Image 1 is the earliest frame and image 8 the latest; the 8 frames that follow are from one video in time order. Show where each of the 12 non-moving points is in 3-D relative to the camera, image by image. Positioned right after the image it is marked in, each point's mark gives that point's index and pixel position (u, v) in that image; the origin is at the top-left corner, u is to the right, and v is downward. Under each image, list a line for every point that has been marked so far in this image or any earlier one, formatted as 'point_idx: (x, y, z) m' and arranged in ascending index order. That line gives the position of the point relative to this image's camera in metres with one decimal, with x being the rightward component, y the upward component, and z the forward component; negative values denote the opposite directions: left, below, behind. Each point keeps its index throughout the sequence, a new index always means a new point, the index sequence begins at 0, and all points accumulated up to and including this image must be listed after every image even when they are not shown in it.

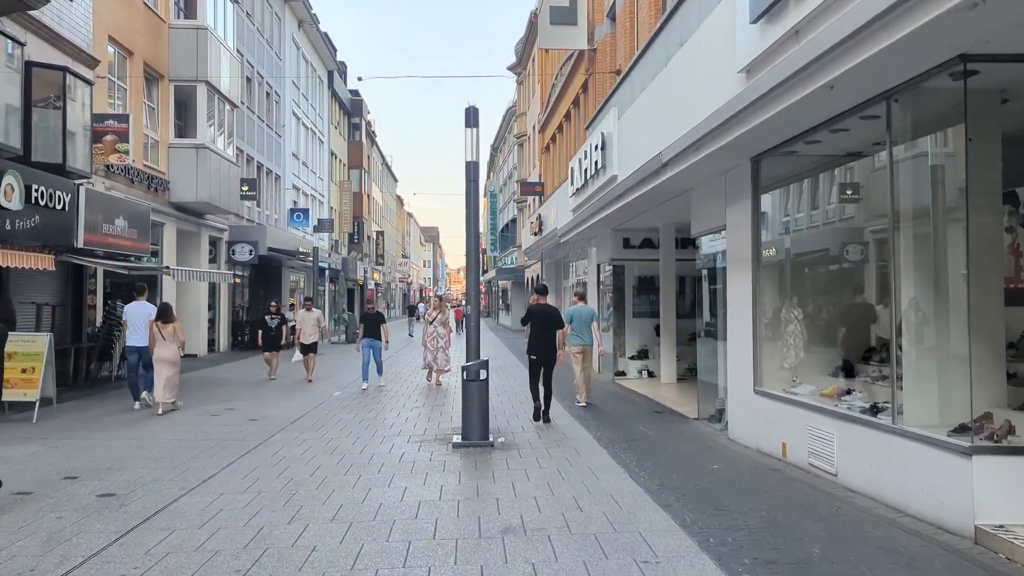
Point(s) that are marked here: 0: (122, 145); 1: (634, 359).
0: (-6.8, +2.5, +15.5) m
1: (+2.3, -1.4, +17.1) m
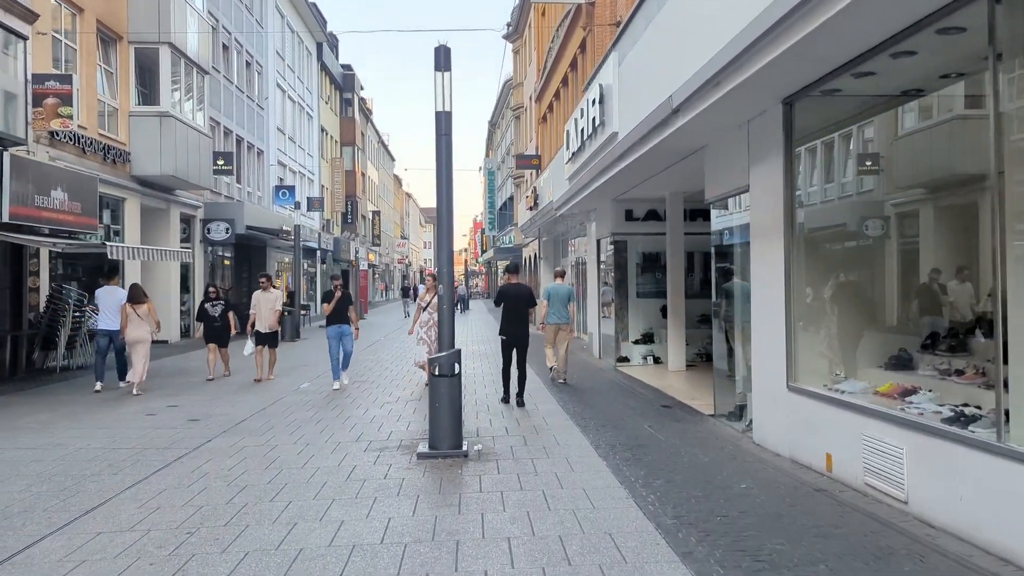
0: (-7.0, +2.8, +13.9) m
1: (+2.2, -1.0, +15.5) m
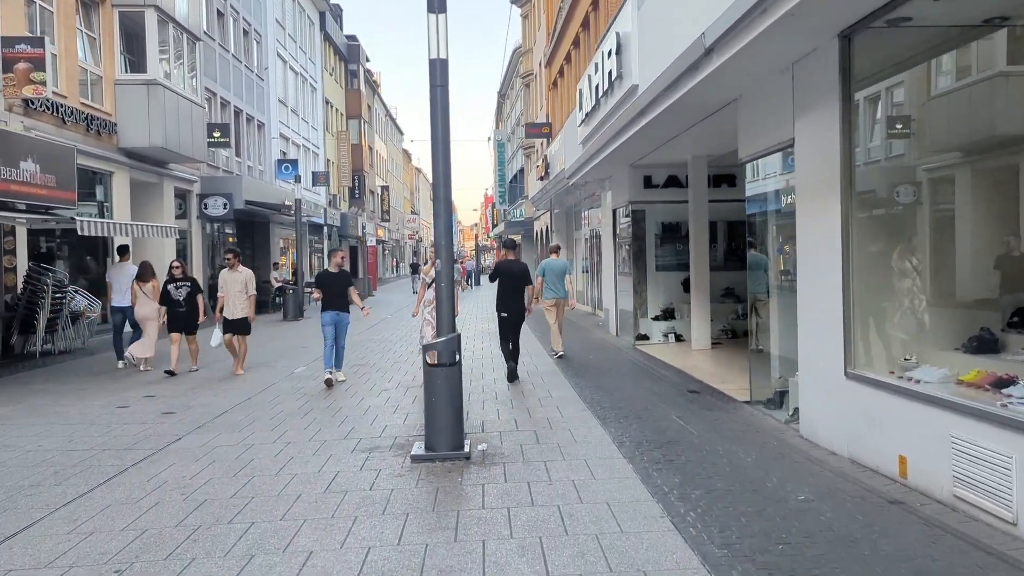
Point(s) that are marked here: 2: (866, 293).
0: (-6.9, +3.1, +12.9) m
1: (+2.4, -0.5, +14.5) m
2: (+2.4, 0.0, +6.0) m
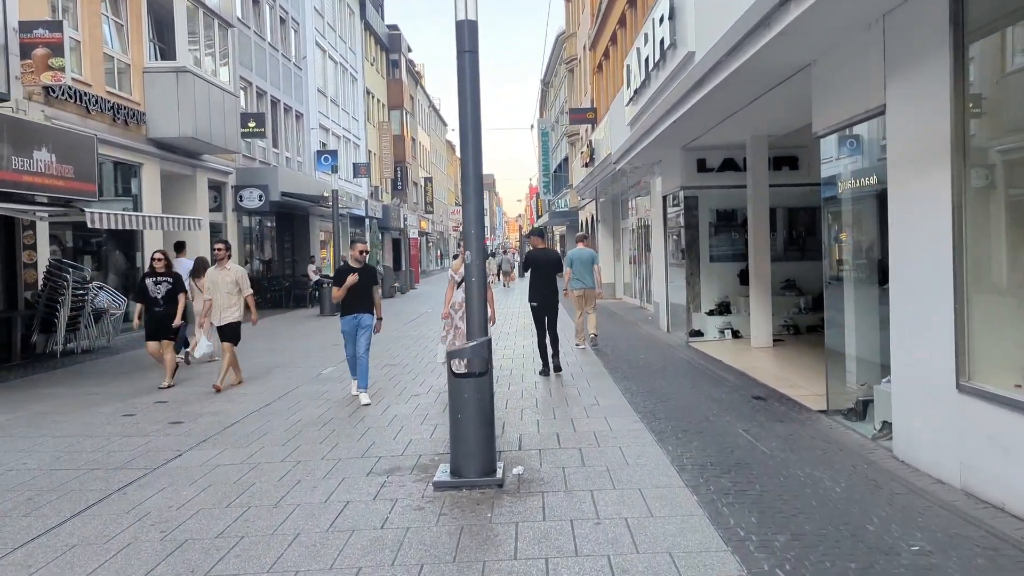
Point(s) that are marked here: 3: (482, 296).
0: (-6.3, +3.1, +12.3) m
1: (+3.0, -0.4, +13.5) m
2: (+2.6, +0.1, +5.0) m
3: (-0.2, -0.1, +5.9) m
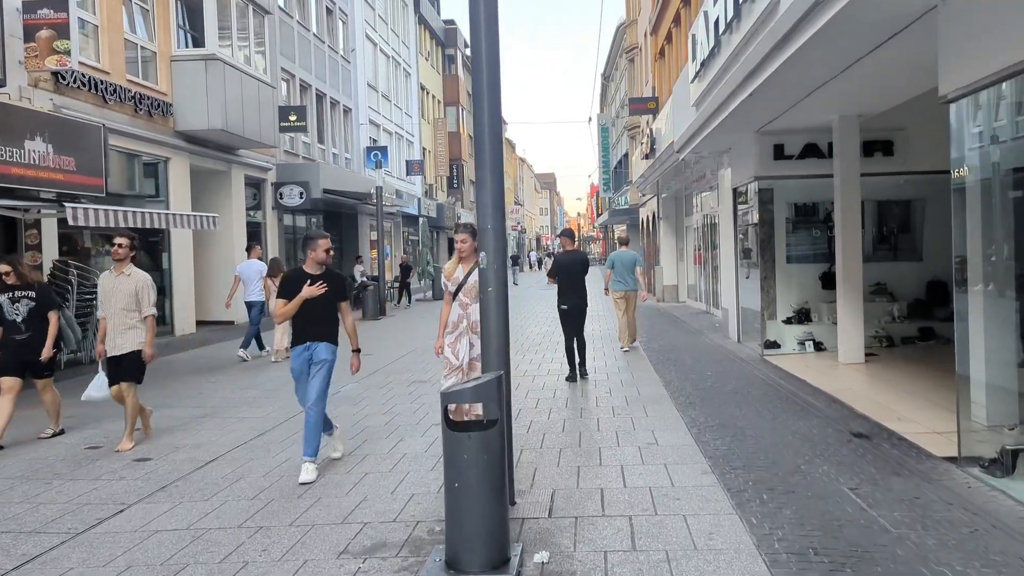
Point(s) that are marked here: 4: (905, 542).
0: (-5.7, +3.1, +11.3) m
1: (+3.7, -0.5, +11.8) m
2: (+2.7, 0.0, +3.3) m
3: (-0.1, -0.1, +4.4) m
4: (+1.8, -1.1, +4.0) m
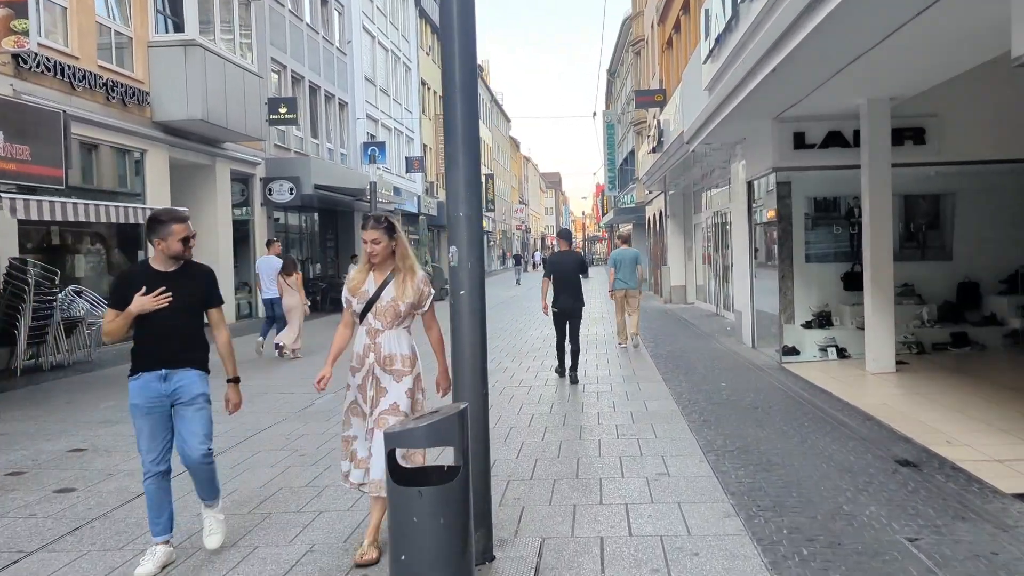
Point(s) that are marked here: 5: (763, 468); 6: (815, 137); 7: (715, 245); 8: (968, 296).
0: (-5.7, +3.1, +10.4) m
1: (+3.6, -0.5, +10.8) m
2: (+2.6, 0.0, +2.4) m
3: (-0.2, -0.1, +3.5) m
4: (+1.7, -1.2, +3.1) m
5: (+1.5, -1.1, +5.3) m
6: (+3.6, +1.8, +10.6) m
7: (+4.0, +0.8, +17.5) m
8: (+5.5, -0.1, +10.7) m
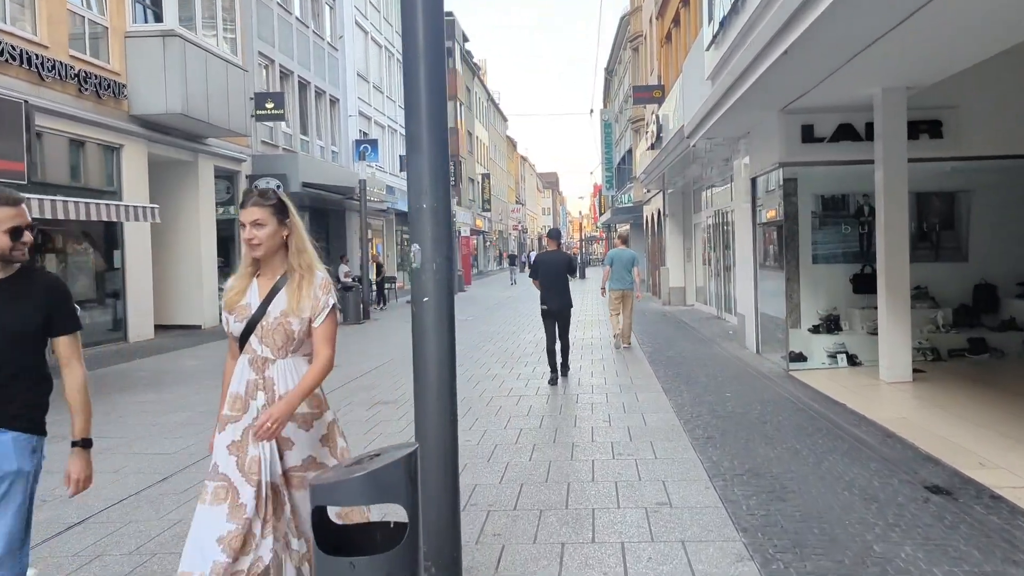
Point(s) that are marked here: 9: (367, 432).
0: (-5.9, +3.1, +9.7) m
1: (+3.5, -0.5, +10.2) m
2: (+2.5, -0.1, +1.8) m
3: (-0.3, -0.2, +2.9) m
4: (+1.6, -1.2, +2.4) m
5: (+1.4, -1.1, +4.7) m
6: (+3.5, +1.7, +9.9) m
7: (+3.9, +0.8, +16.9) m
8: (+5.4, -0.1, +10.1) m
9: (-1.1, -1.1, +6.9) m
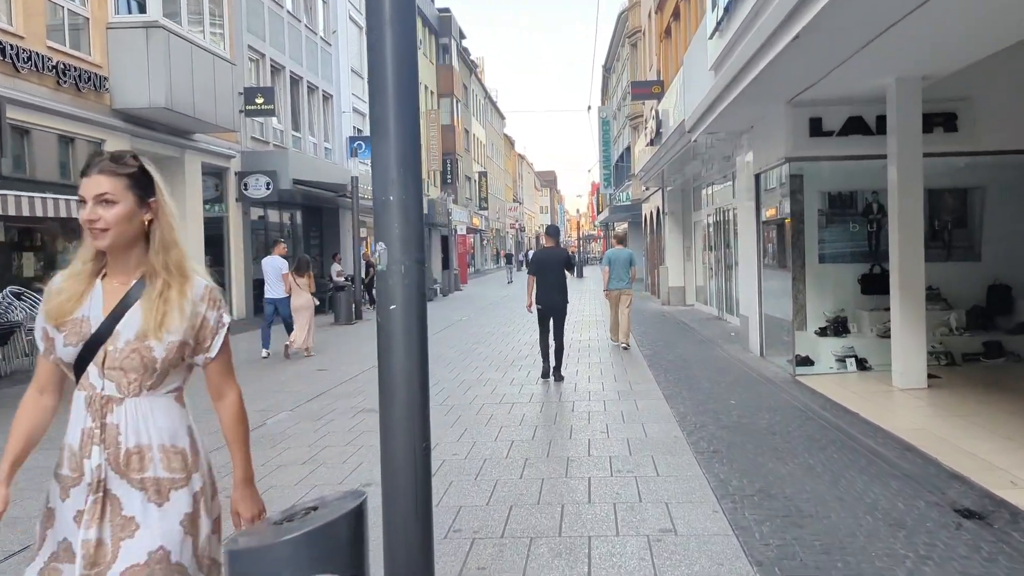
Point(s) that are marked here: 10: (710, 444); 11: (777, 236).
0: (-5.9, +3.1, +9.3) m
1: (+3.5, -0.5, +9.8) m
2: (+2.5, -0.1, +1.3) m
3: (-0.3, -0.2, +2.4) m
4: (+1.5, -1.2, +2.0) m
5: (+1.3, -1.1, +4.3) m
6: (+3.4, +1.7, +9.5) m
7: (+3.8, +0.8, +16.5) m
8: (+5.3, -0.1, +9.6) m
9: (-1.2, -1.1, +6.5) m
10: (+1.3, -1.1, +6.0) m
11: (+3.1, +0.6, +10.2) m
